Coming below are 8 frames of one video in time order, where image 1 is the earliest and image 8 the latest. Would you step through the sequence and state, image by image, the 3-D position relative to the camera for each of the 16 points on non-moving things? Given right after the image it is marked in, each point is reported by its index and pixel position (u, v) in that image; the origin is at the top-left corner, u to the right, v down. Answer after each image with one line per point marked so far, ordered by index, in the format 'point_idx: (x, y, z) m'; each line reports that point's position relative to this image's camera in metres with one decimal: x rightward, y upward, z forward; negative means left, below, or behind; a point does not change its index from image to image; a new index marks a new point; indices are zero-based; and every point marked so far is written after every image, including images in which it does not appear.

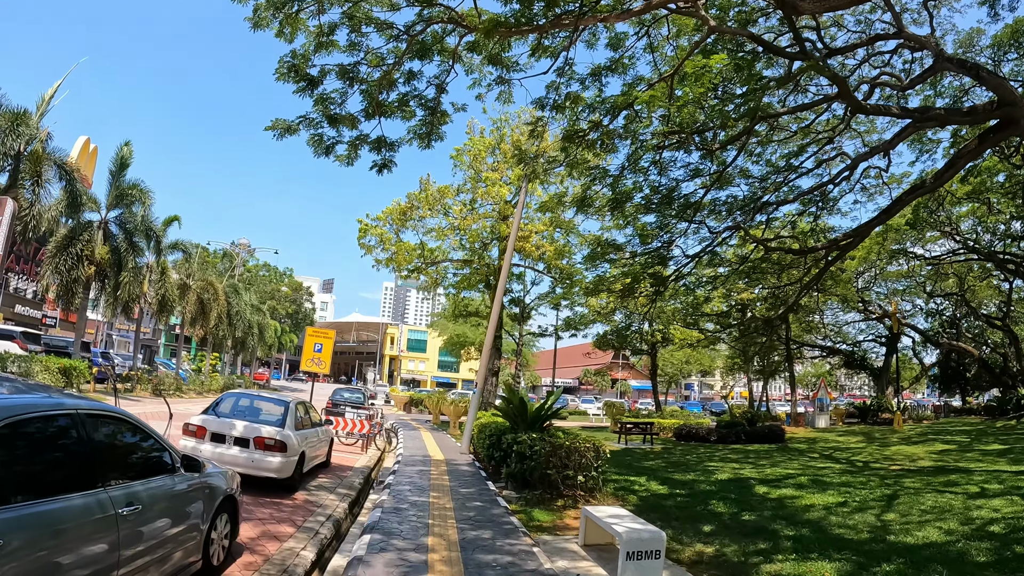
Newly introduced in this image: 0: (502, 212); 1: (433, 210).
0: (-0.2, +2.1, +17.5) m
1: (-2.2, +2.1, +17.4) m
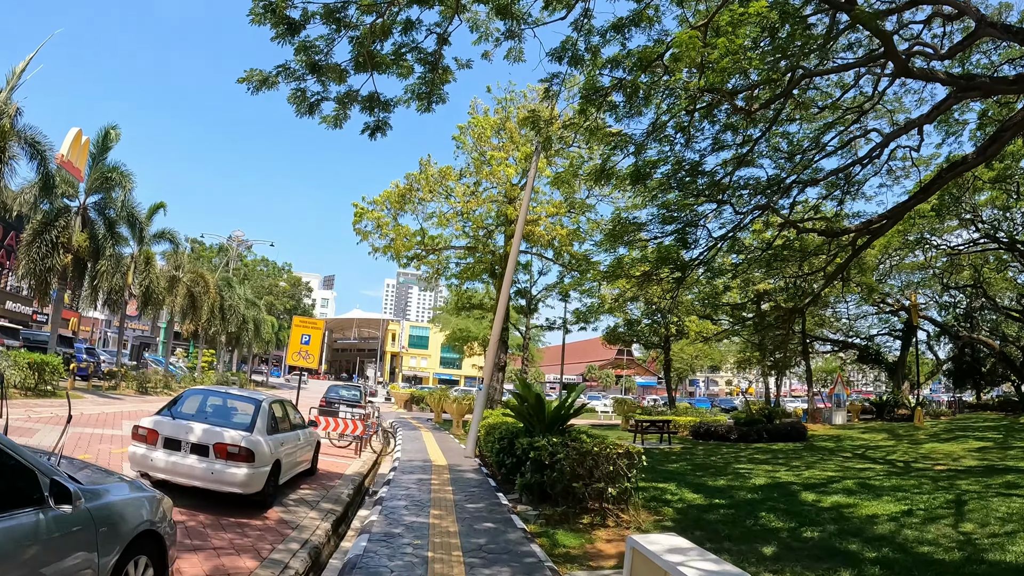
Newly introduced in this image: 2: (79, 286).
0: (0.0, +2.4, +16.2) m
1: (-2.0, +2.4, +16.2) m
2: (-11.9, +0.1, +17.3) m
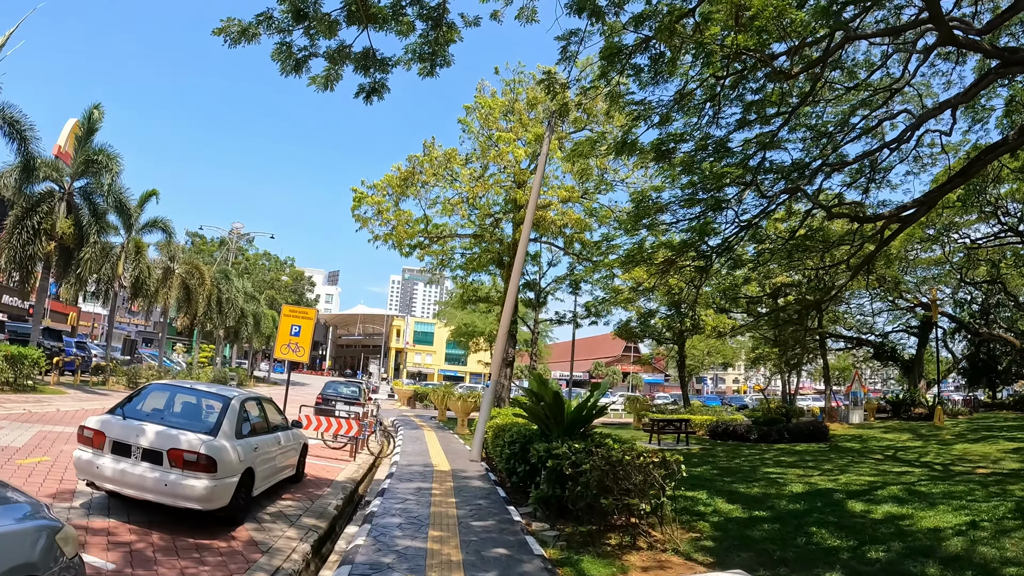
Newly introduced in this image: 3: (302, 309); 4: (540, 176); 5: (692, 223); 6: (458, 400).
0: (+0.2, +2.6, +15.2) m
1: (-1.8, +2.7, +15.2) m
2: (-11.6, +0.3, +16.4) m
3: (-3.1, -0.3, +9.5) m
4: (+0.6, +2.3, +12.8) m
5: (+3.3, +1.2, +12.4) m
6: (-1.3, -2.7, +15.1) m
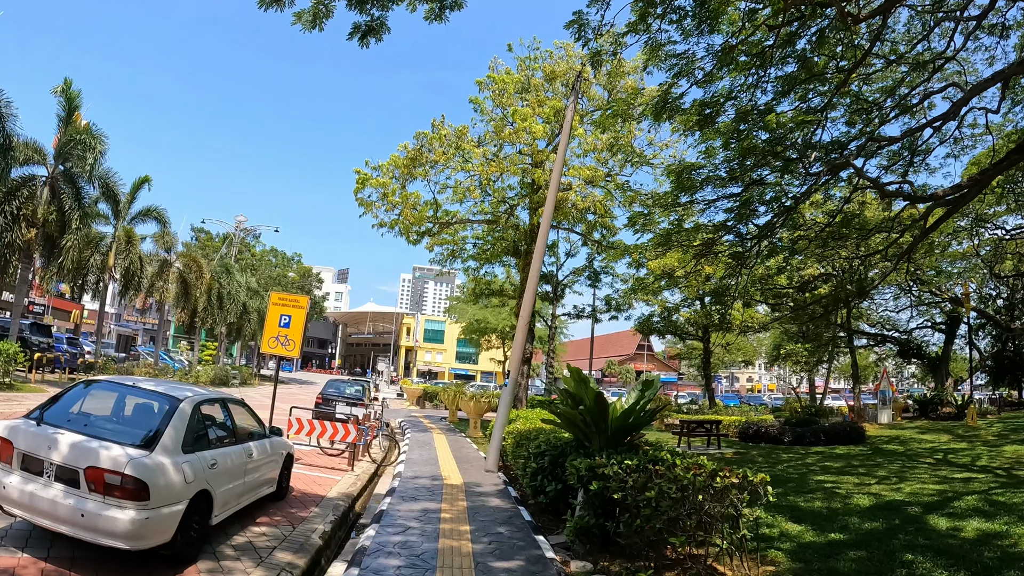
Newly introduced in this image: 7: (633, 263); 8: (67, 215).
0: (+0.5, +2.9, +14.0) m
1: (-1.4, +2.9, +13.9) m
2: (-11.3, +0.5, +15.3) m
3: (-2.9, -0.1, +8.3) m
4: (+1.0, +2.5, +11.6) m
5: (+3.6, +1.4, +11.1) m
6: (-0.9, -2.5, +13.9) m
7: (+2.7, +0.6, +14.3) m
8: (-10.2, +1.7, +14.6) m
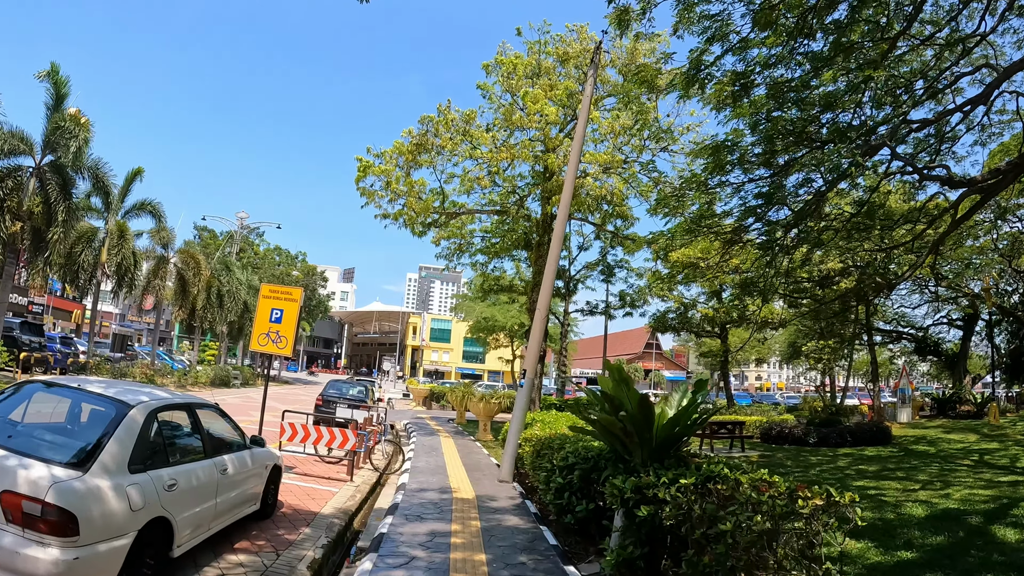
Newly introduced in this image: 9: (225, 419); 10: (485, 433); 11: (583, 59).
0: (+0.8, +3.0, +13.2) m
1: (-1.2, +3.0, +13.1) m
2: (-11.0, +0.6, +14.6) m
3: (-2.7, 0.0, +7.5) m
4: (+1.2, +2.6, +10.7) m
5: (+3.8, +1.6, +10.3) m
6: (-0.7, -2.3, +13.1) m
7: (+2.9, +0.7, +13.5) m
8: (-10.0, +1.7, +13.9) m
9: (-2.2, -1.0, +4.8) m
10: (-0.5, -3.0, +13.0) m
11: (+1.6, +5.0, +14.0) m
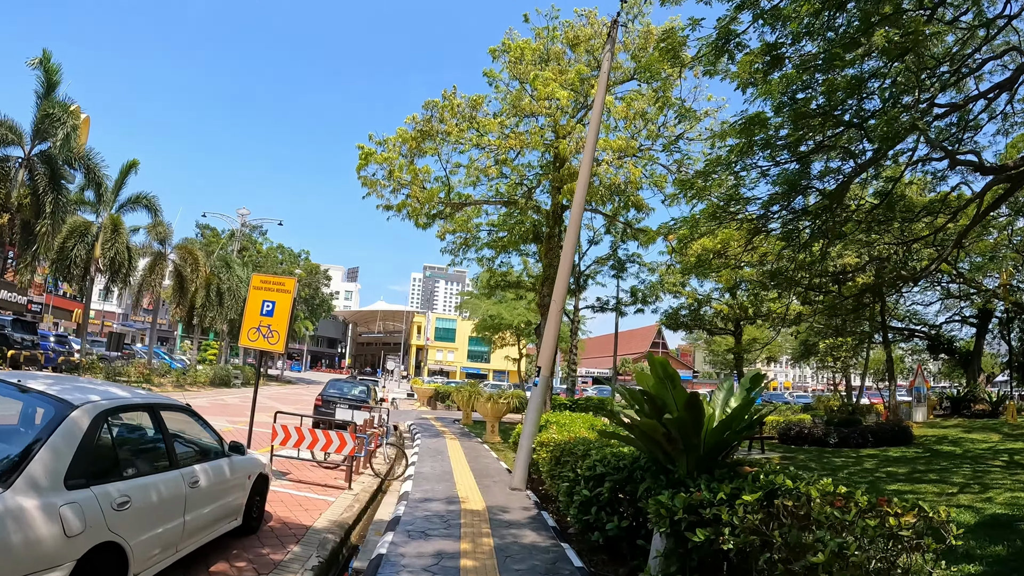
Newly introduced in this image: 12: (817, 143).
0: (+0.9, +3.1, +12.5) m
1: (-1.0, +3.1, +12.5) m
2: (-10.8, +0.7, +14.1) m
3: (-2.6, +0.1, +6.9) m
4: (+1.3, +2.7, +10.1) m
5: (+4.0, +1.7, +9.6) m
6: (-0.5, -2.2, +12.5) m
7: (+3.1, +0.8, +12.8) m
8: (-9.8, +1.8, +13.3) m
9: (-2.0, -0.9, +4.2) m
10: (-0.4, -2.9, +12.3) m
11: (+1.7, +5.2, +13.3) m
12: (+4.5, +2.2, +9.4) m
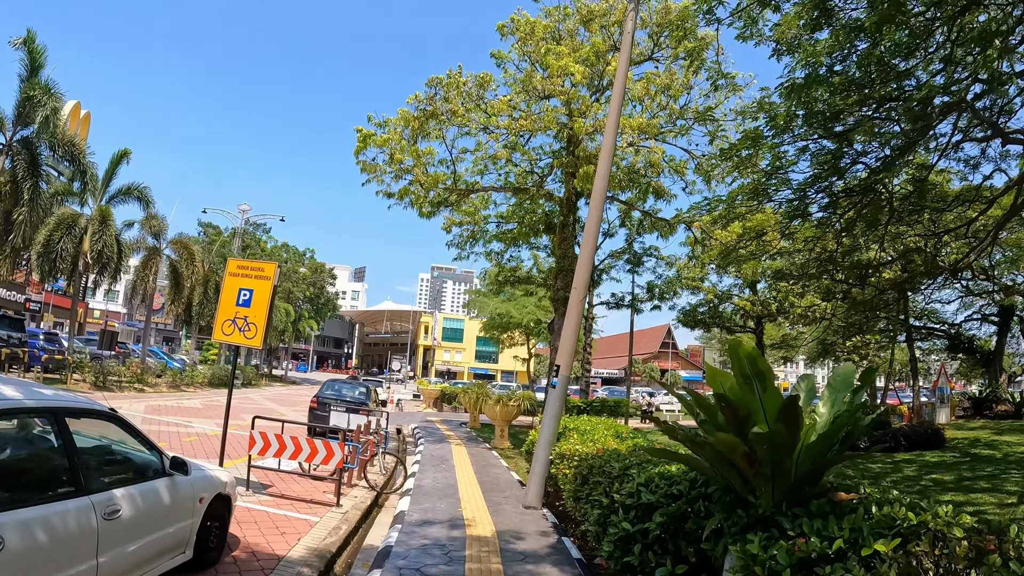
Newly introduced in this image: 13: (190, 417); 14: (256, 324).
0: (+1.1, +3.2, +11.6) m
1: (-0.8, +3.2, +11.6) m
2: (-10.6, +0.8, +13.3) m
3: (-2.4, +0.2, +6.0) m
4: (+1.5, +2.9, +9.2) m
5: (+4.1, +1.8, +8.7) m
6: (-0.3, -2.1, +11.6) m
7: (+3.3, +1.0, +11.9) m
8: (-9.6, +1.9, +12.5) m
9: (-2.0, -0.8, +3.3) m
10: (-0.2, -2.7, +11.4) m
11: (+1.9, +5.3, +12.4) m
12: (+4.7, +2.3, +8.4) m
13: (-6.3, -2.5, +12.5) m
14: (-2.4, -0.3, +5.9) m
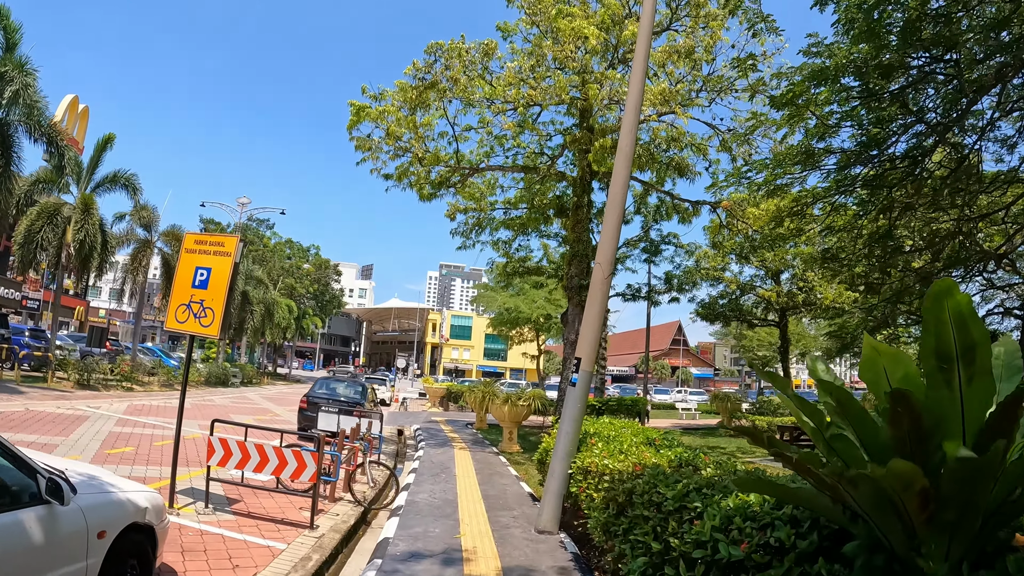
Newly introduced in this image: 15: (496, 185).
0: (+1.2, +3.4, +10.6) m
1: (-0.7, +3.4, +10.6) m
2: (-10.4, +0.9, +12.4) m
3: (-2.4, +0.4, +5.0) m
4: (+1.6, +3.1, +8.2) m
5: (+4.2, +2.0, +7.6) m
6: (-0.1, -1.9, +10.6) m
7: (+3.5, +1.2, +10.8) m
8: (-9.5, +2.1, +11.7) m
9: (-1.9, -0.6, +2.4) m
10: (0.0, -2.5, +10.4) m
11: (+2.0, +5.5, +11.4) m
12: (+4.8, +2.5, +7.4) m
13: (-6.2, -2.4, +11.6) m
14: (-2.3, -0.2, +4.9) m
15: (-0.3, +2.1, +12.7) m
